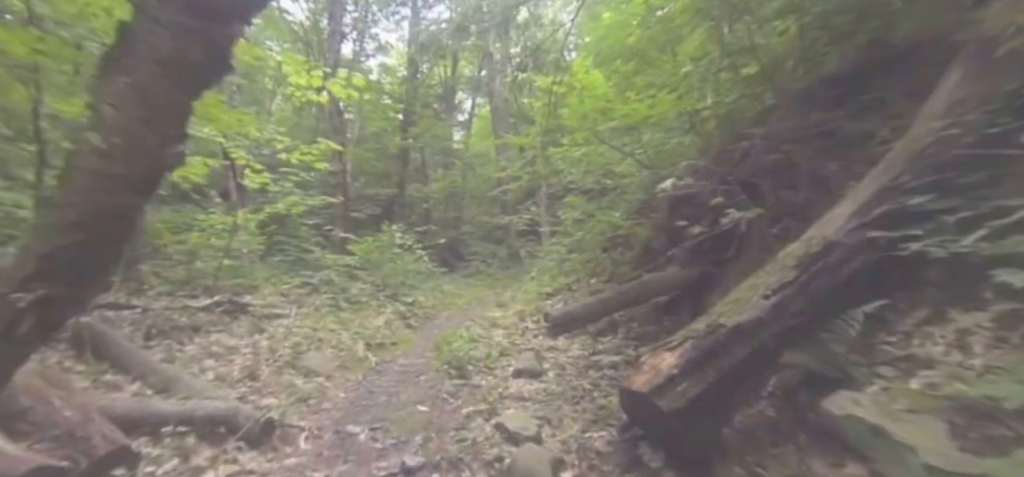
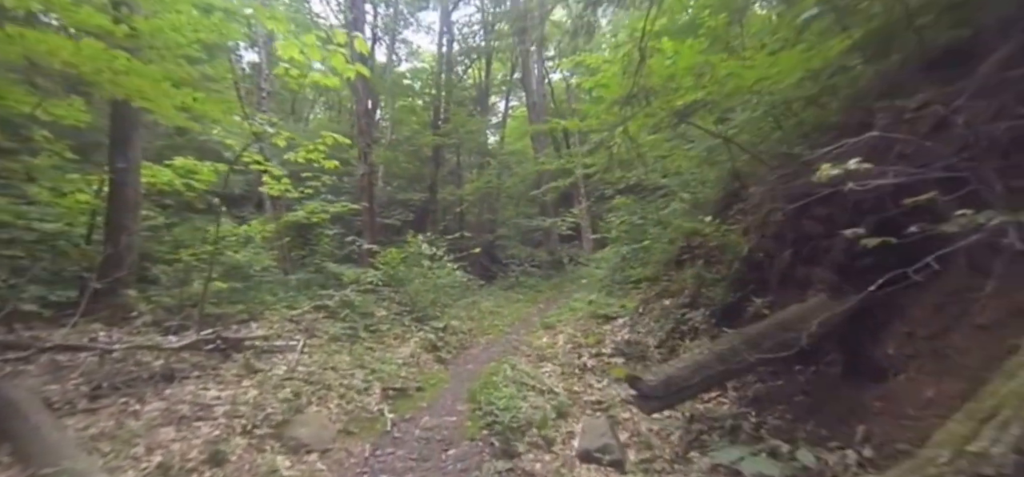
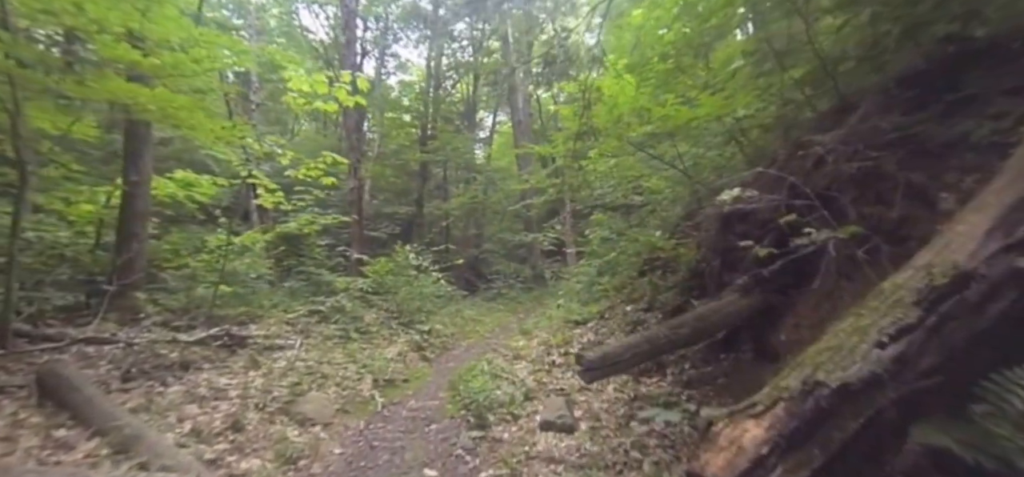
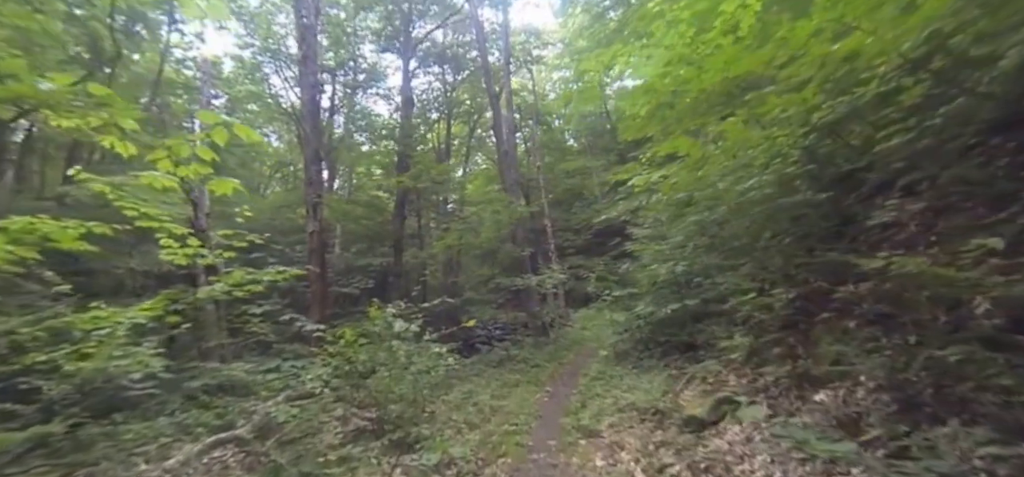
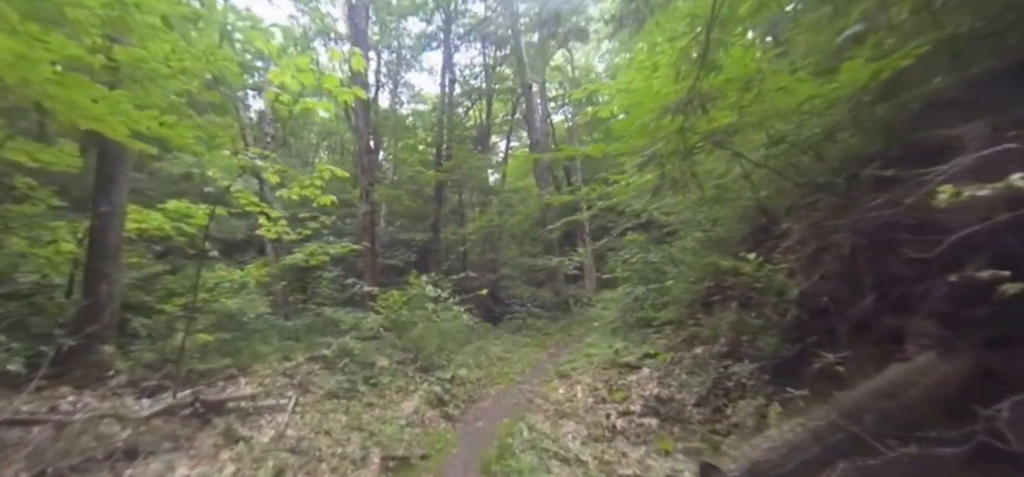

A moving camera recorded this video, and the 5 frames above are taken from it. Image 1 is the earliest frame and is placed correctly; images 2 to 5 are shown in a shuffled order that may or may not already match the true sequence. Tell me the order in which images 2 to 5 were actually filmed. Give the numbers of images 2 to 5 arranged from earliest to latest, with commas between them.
3, 2, 5, 4
